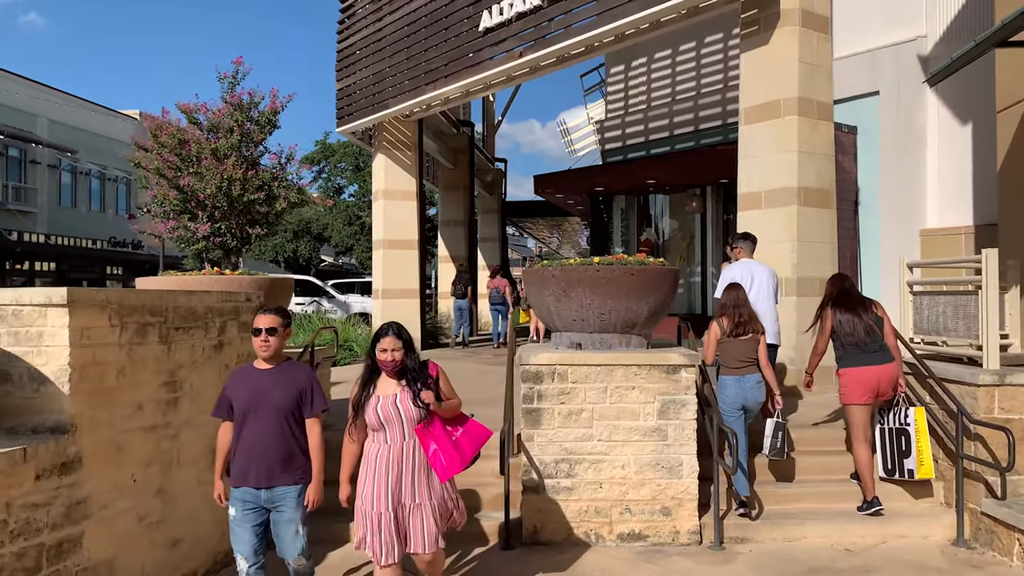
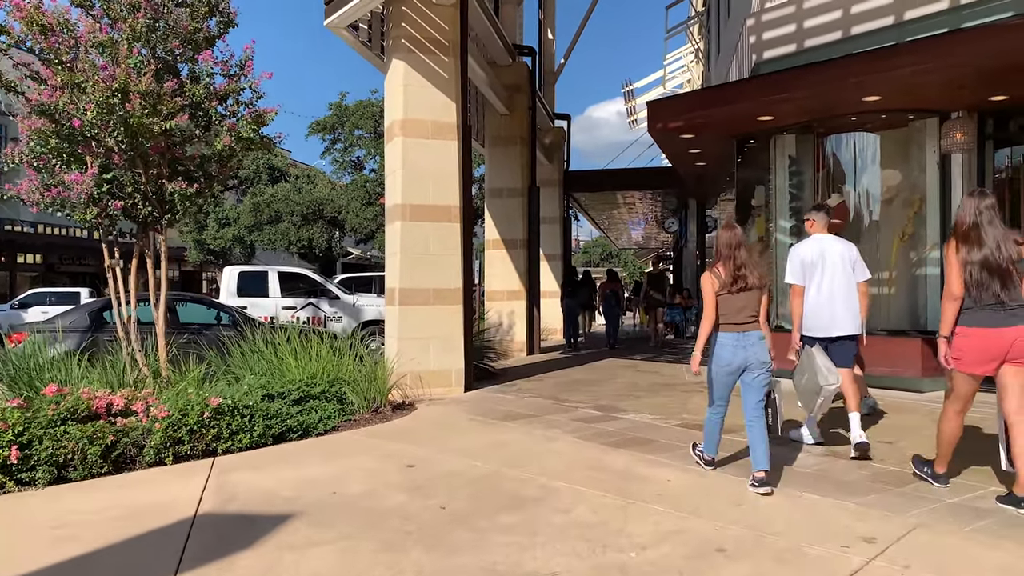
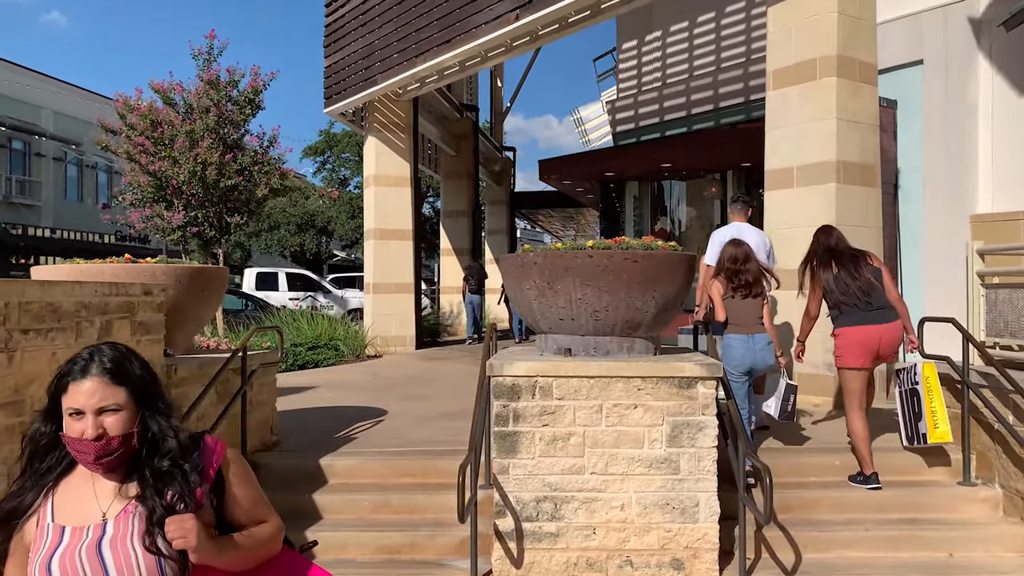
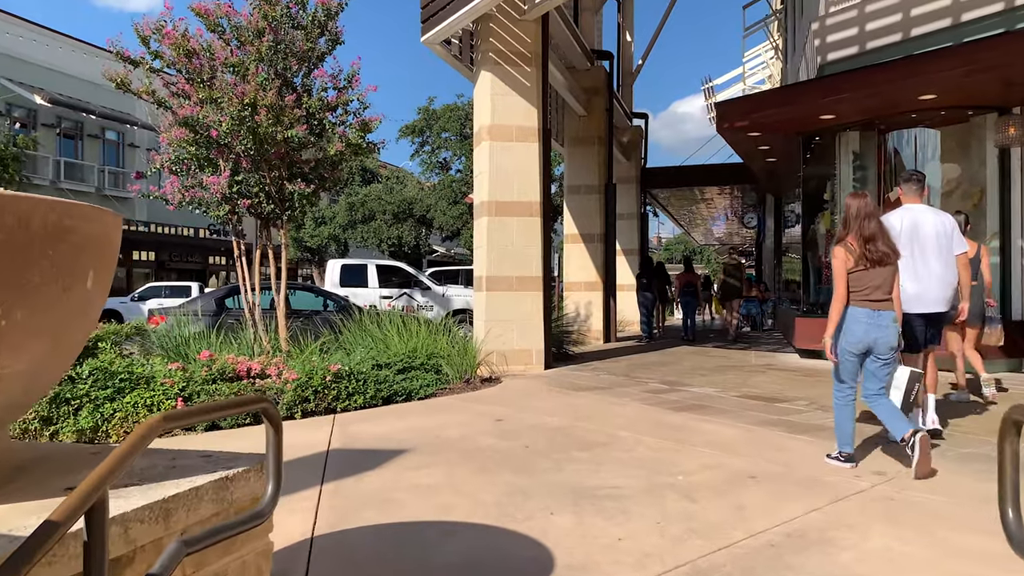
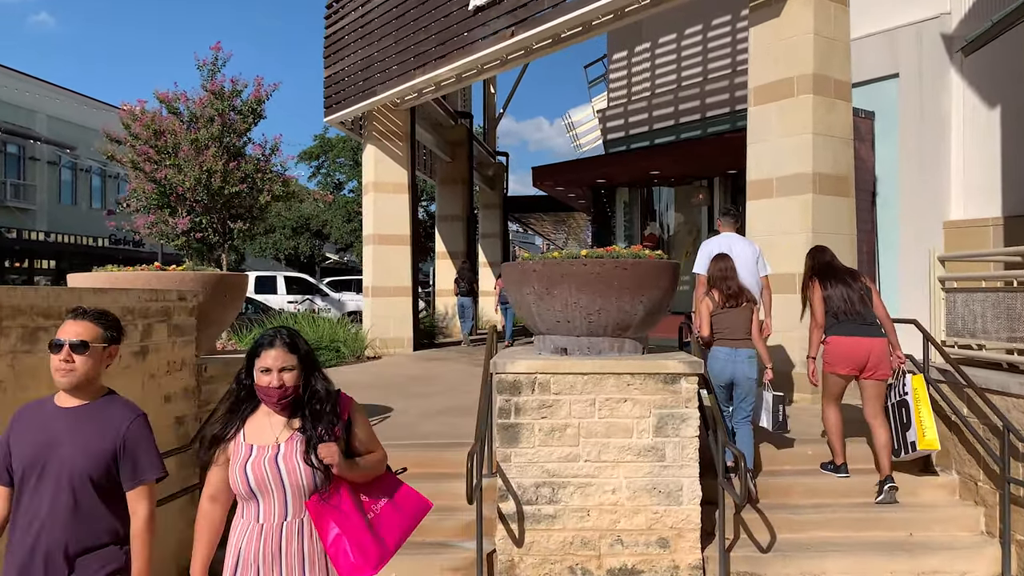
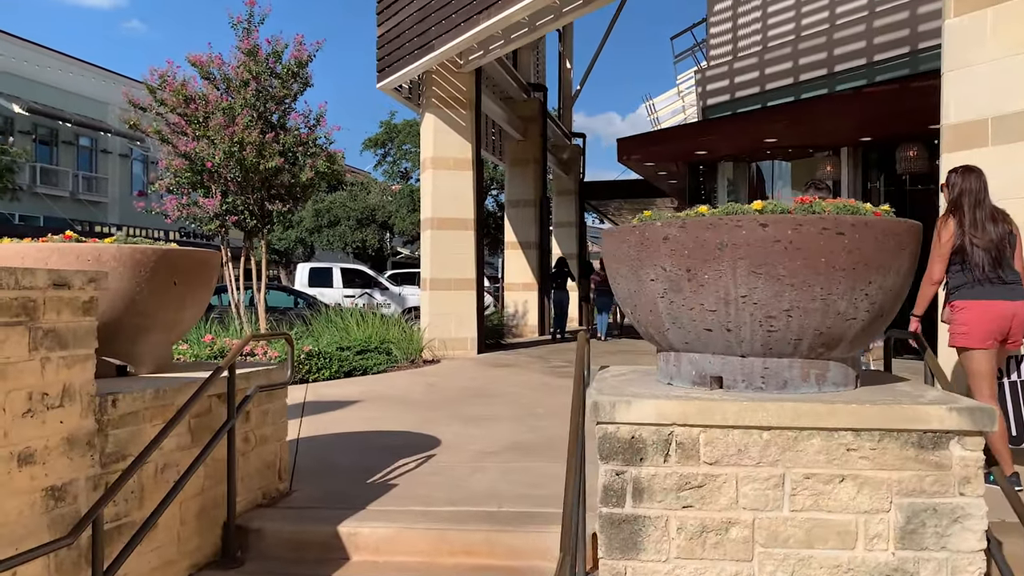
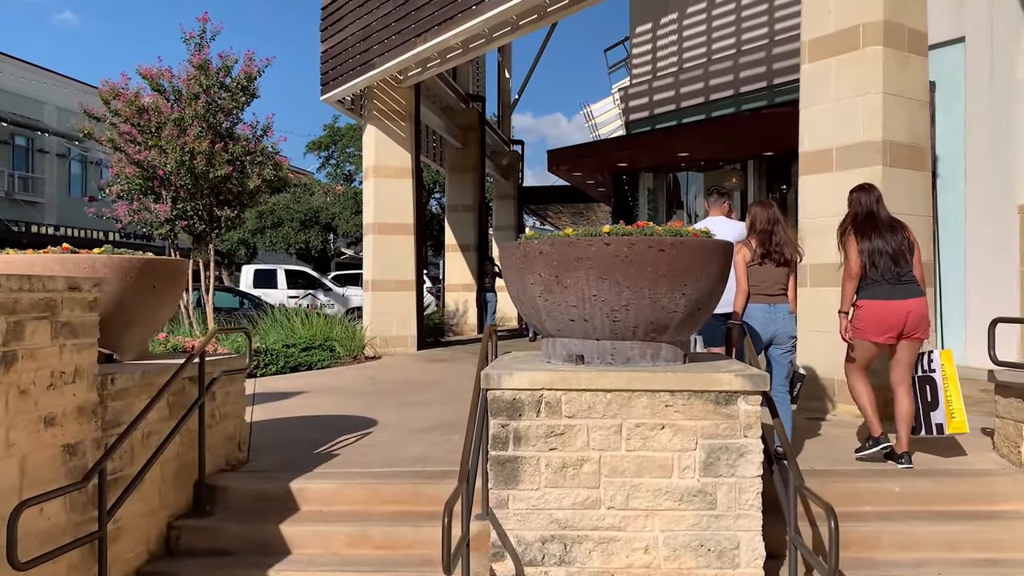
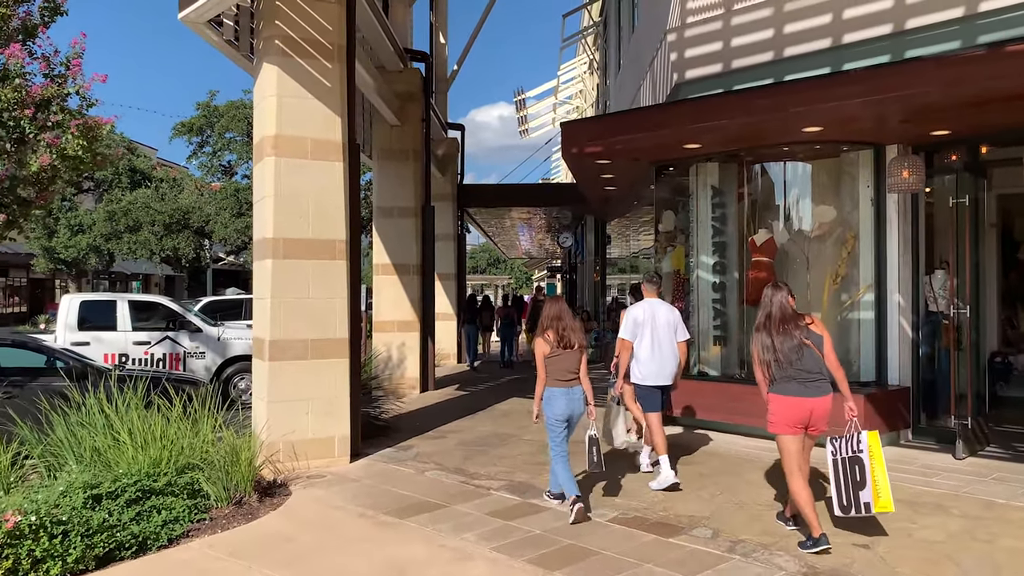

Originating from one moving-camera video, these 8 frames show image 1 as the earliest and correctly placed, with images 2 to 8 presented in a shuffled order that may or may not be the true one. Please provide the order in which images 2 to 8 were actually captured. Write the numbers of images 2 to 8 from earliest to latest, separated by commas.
5, 3, 7, 6, 4, 2, 8
